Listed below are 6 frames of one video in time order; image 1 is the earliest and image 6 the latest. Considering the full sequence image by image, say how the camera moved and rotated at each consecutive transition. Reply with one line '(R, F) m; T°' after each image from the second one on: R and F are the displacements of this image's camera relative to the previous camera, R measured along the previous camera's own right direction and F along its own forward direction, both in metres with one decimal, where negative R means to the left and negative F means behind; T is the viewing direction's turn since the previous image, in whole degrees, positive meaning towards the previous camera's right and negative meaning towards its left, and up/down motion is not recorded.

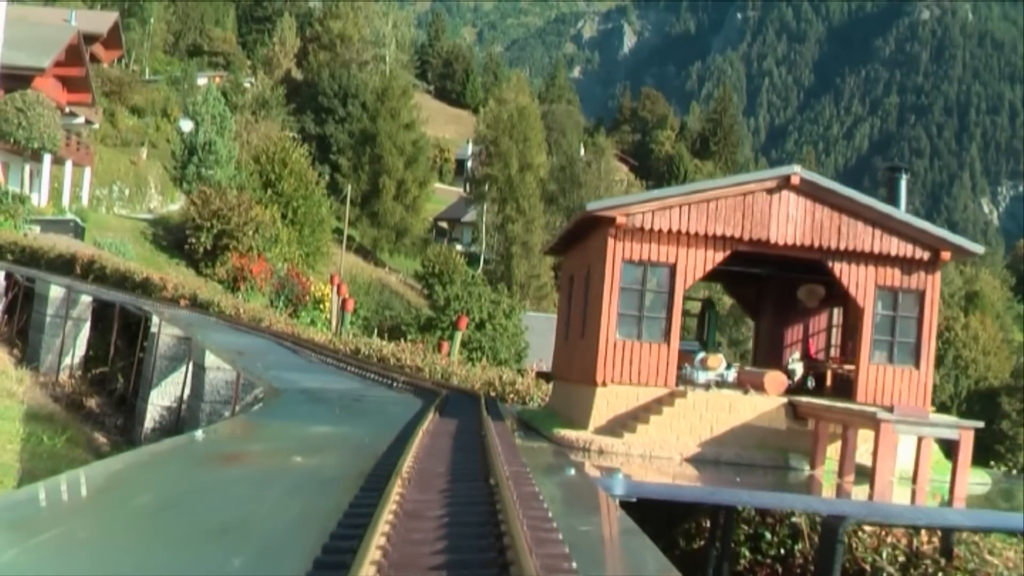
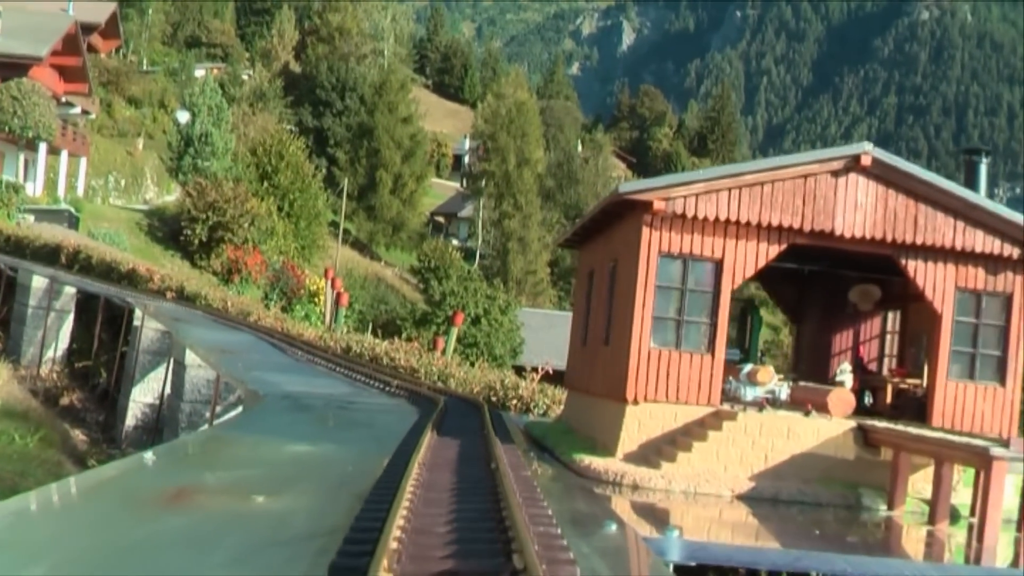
(-0.1, +1.6) m; 0°
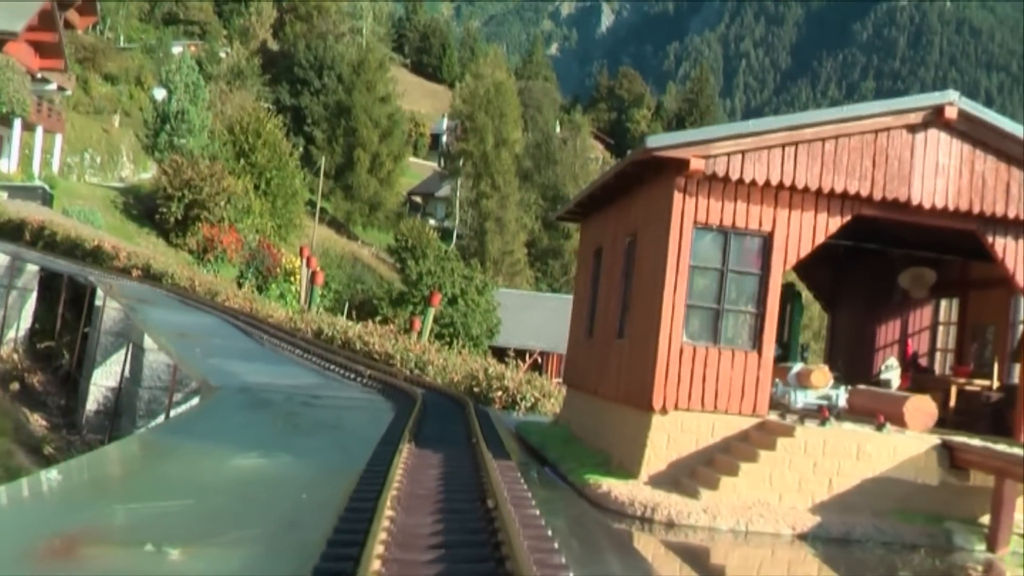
(-0.1, +1.6) m; +1°
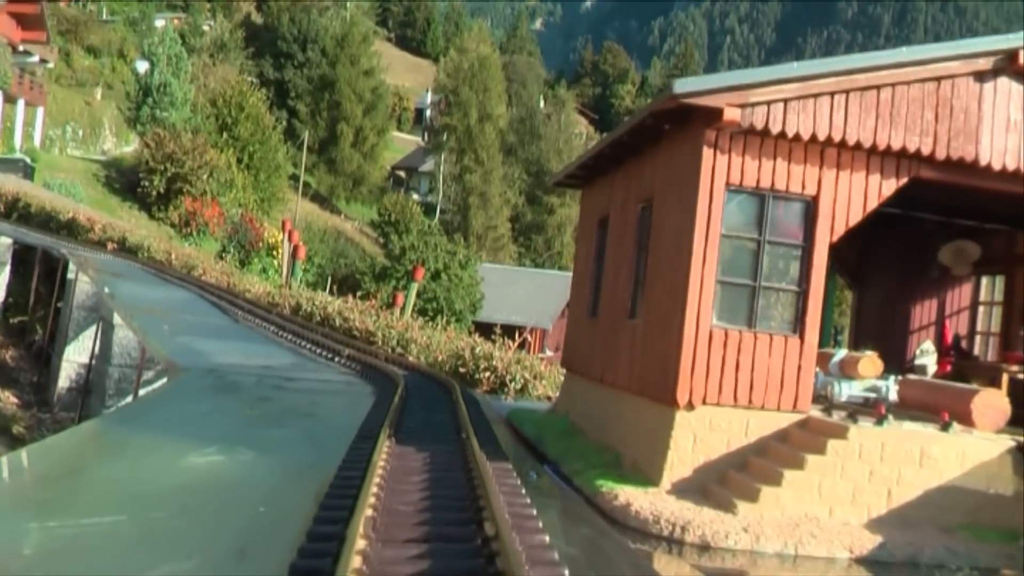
(0.0, +1.0) m; +1°
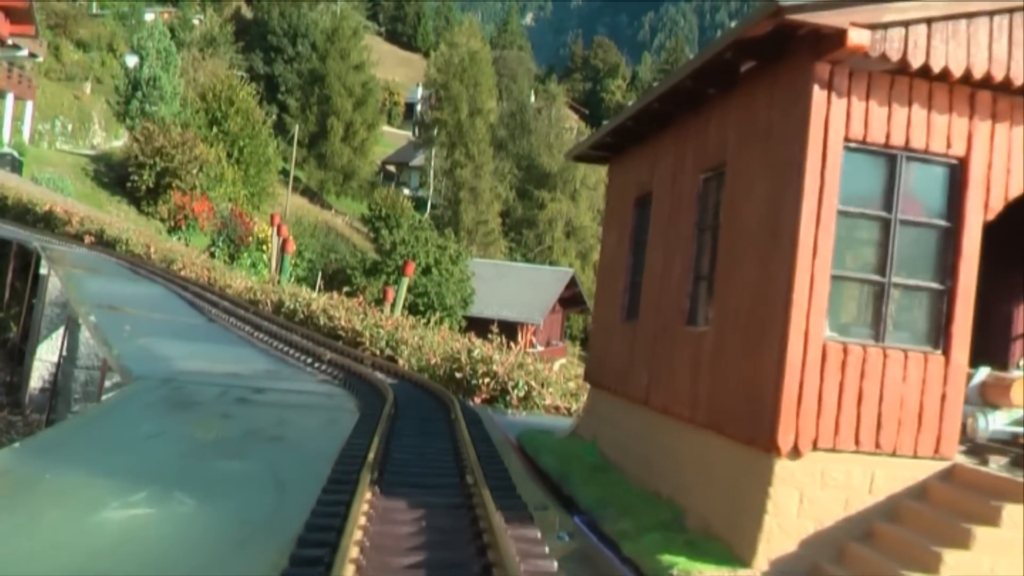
(-0.1, +1.6) m; 0°
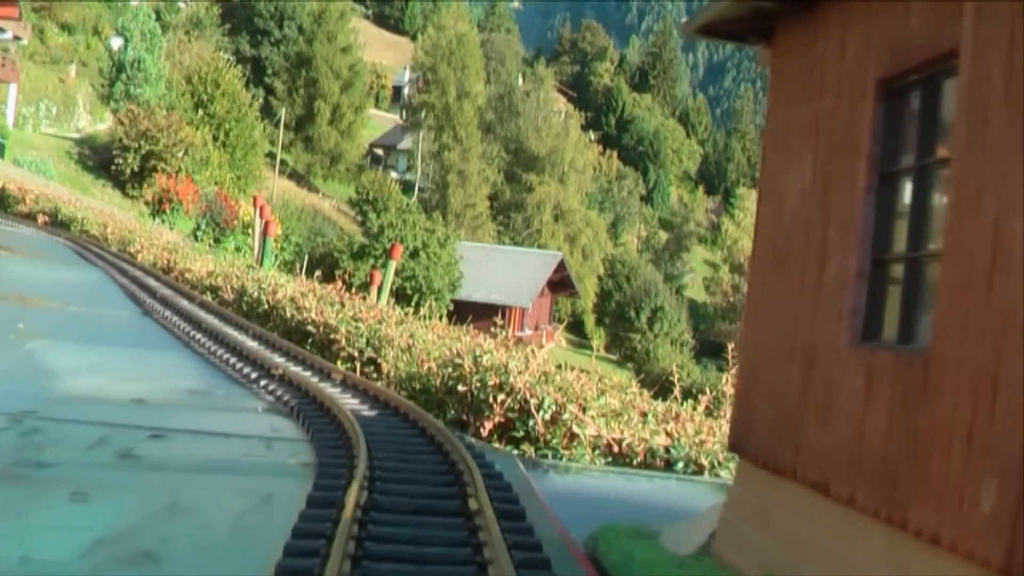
(-0.2, +3.4) m; 0°
